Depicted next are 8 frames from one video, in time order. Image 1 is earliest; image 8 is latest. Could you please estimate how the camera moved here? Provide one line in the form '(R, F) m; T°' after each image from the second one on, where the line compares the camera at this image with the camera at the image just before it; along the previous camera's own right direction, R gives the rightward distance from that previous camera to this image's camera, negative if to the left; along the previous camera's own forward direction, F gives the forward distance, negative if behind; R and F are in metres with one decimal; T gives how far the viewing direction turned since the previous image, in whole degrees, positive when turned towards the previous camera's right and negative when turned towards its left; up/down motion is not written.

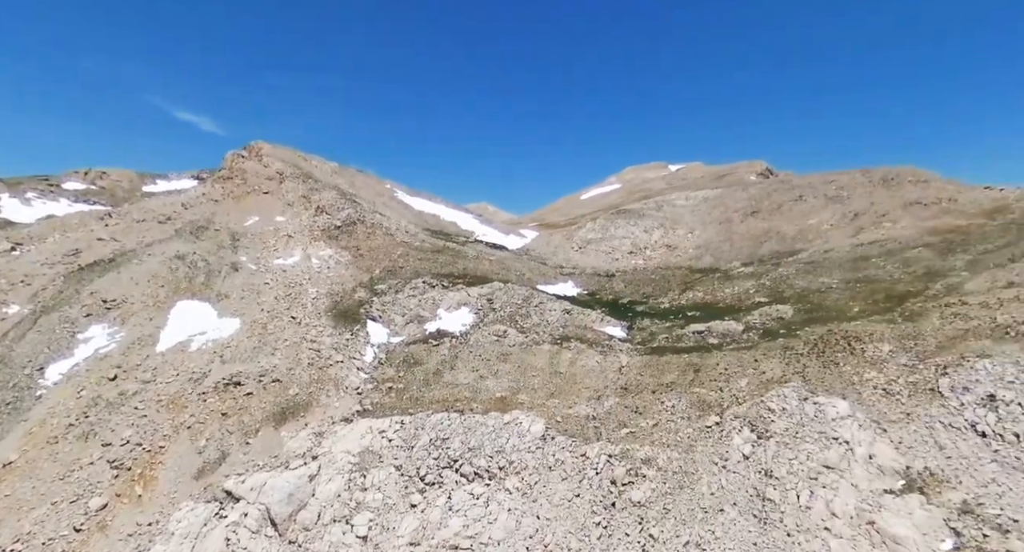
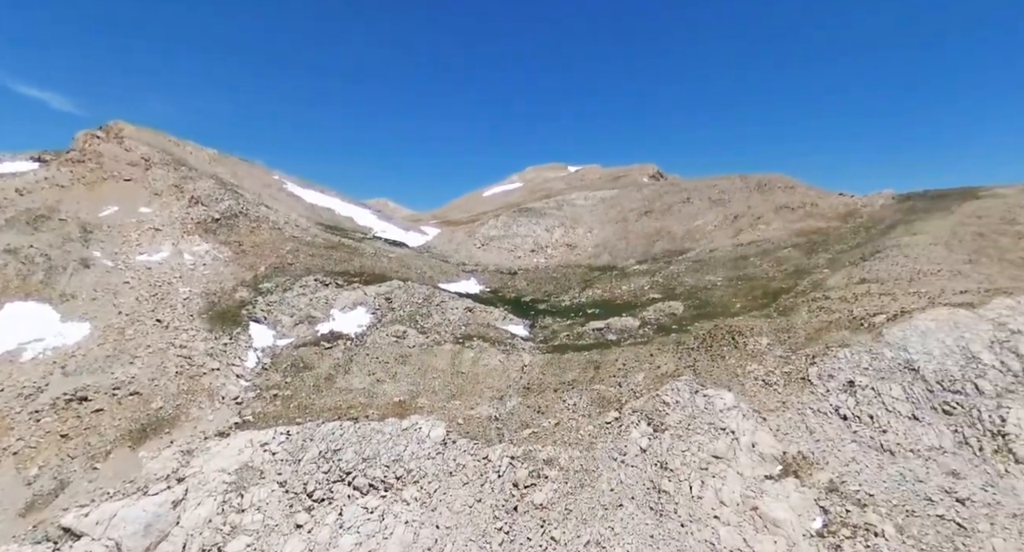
(+0.2, +0.9) m; +11°
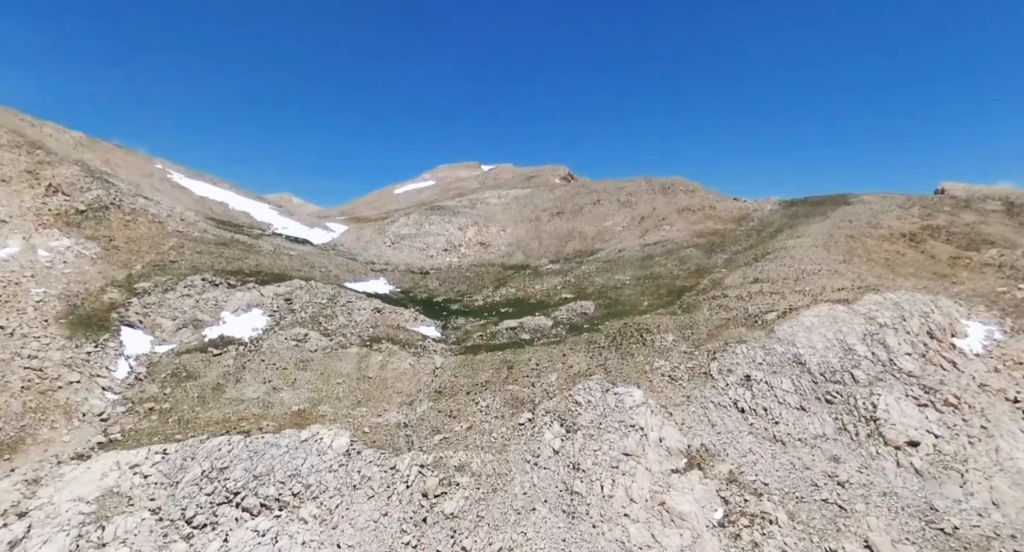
(+0.2, +0.8) m; +10°
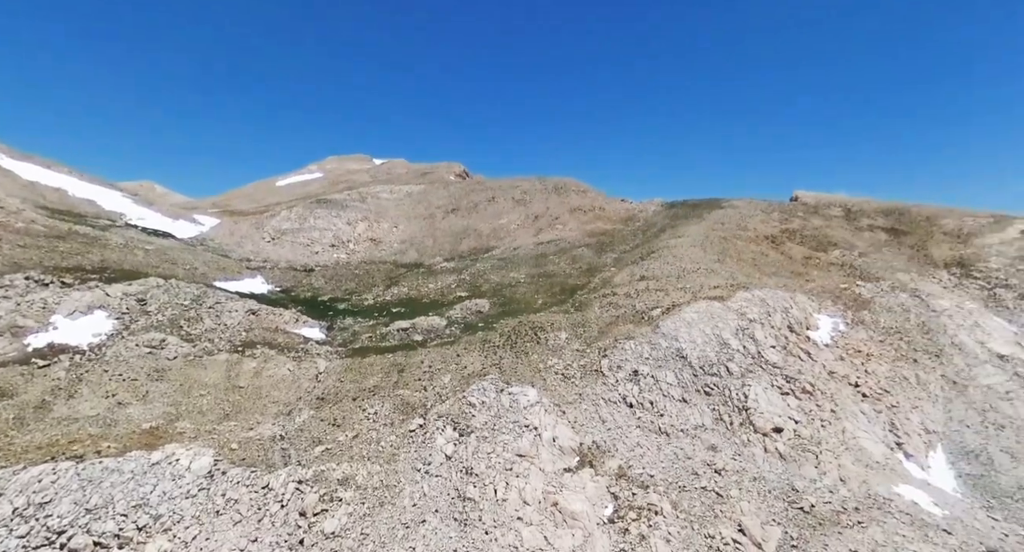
(+0.2, +0.9) m; +12°
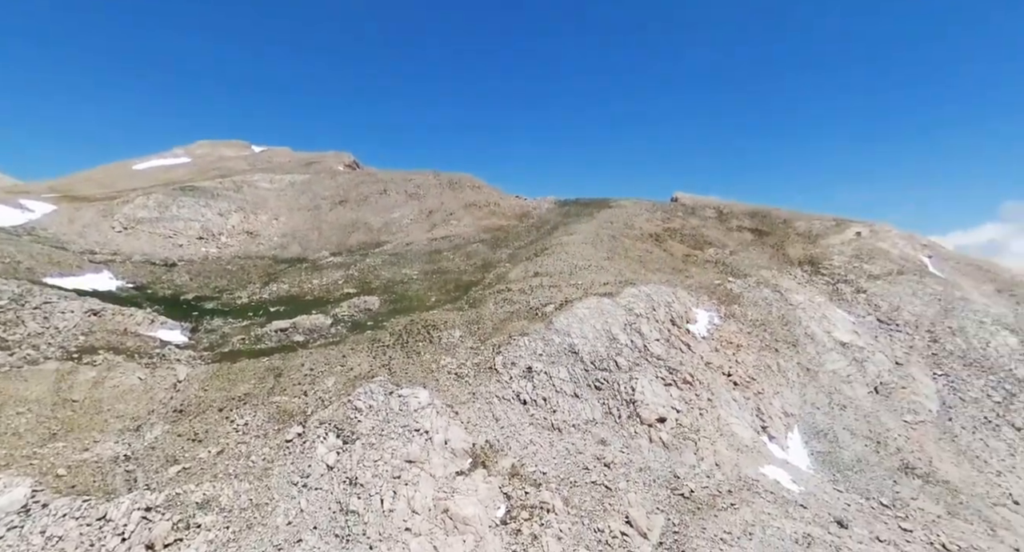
(+0.3, +0.8) m; +12°
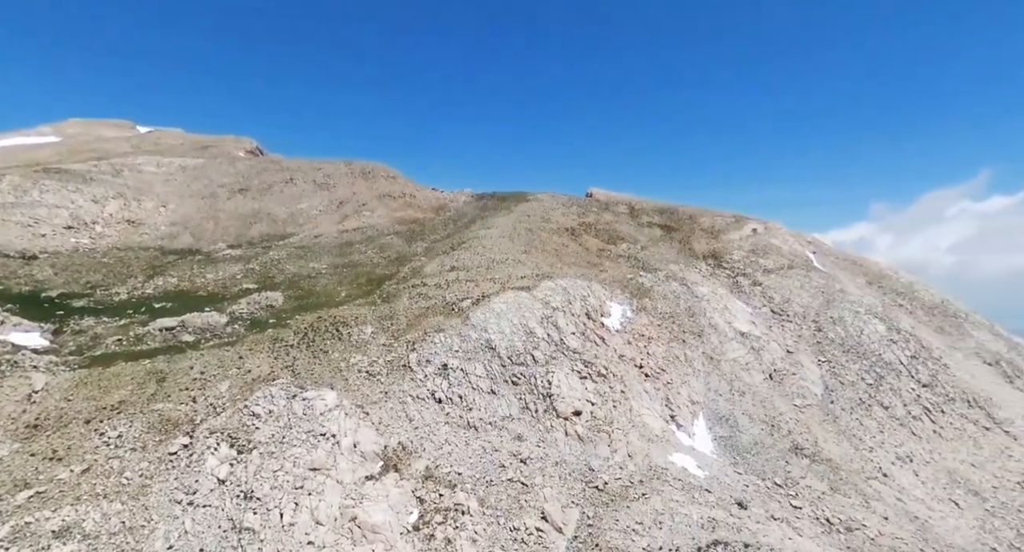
(+0.2, +0.7) m; +9°
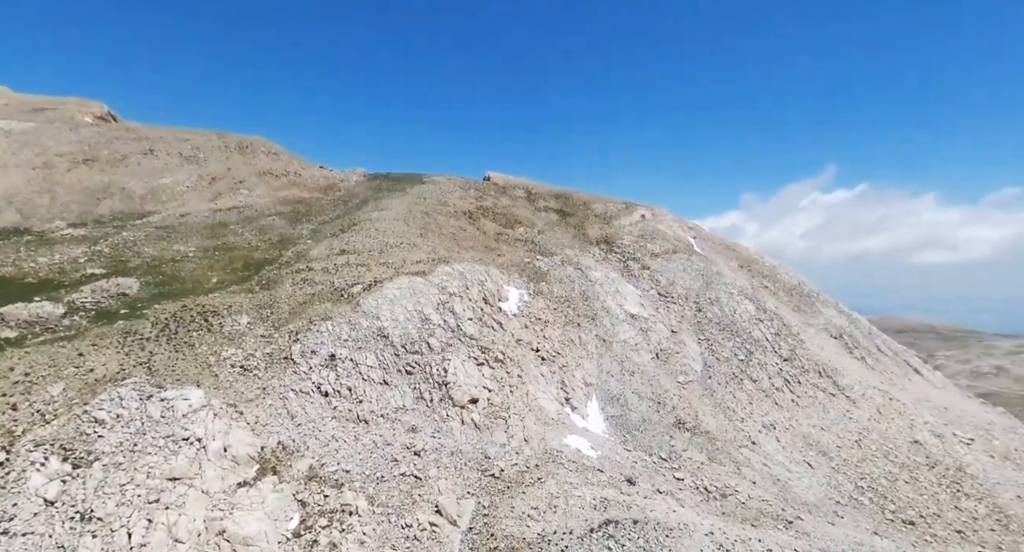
(+0.3, +0.8) m; +11°
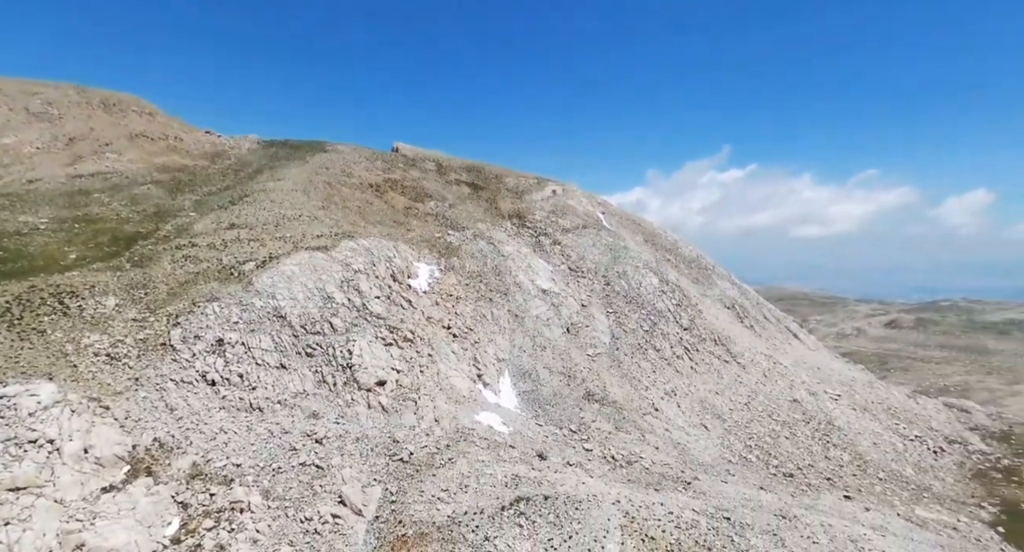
(+0.2, +0.7) m; +10°
